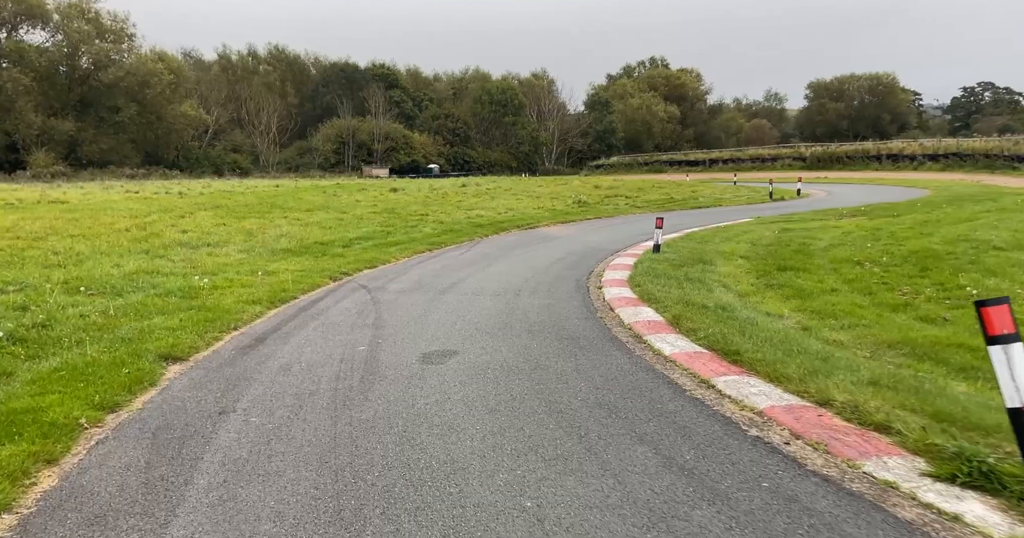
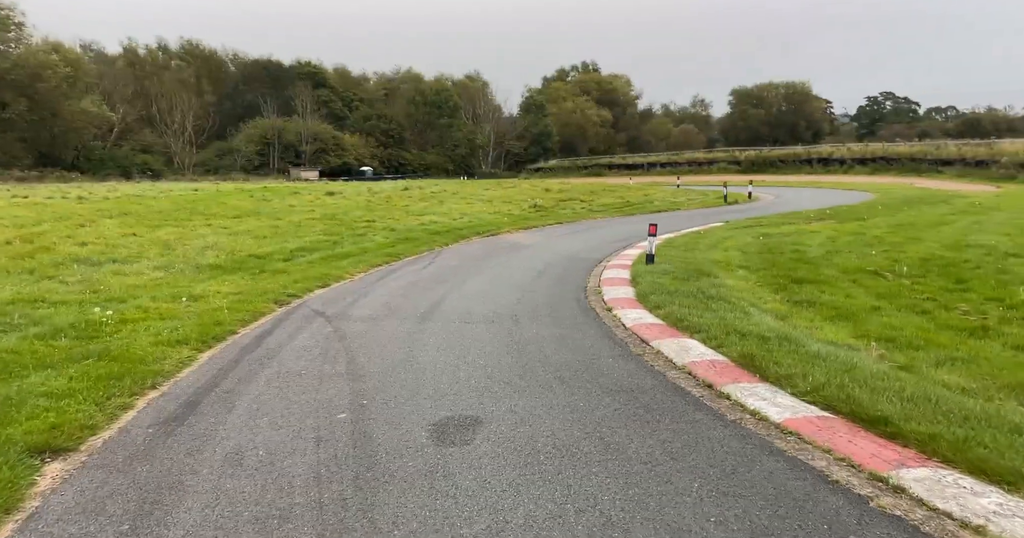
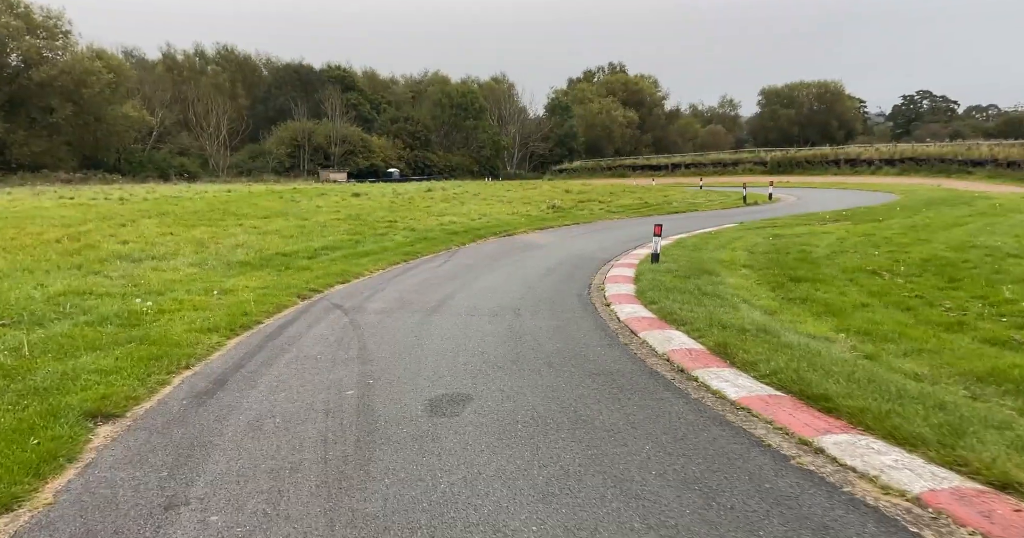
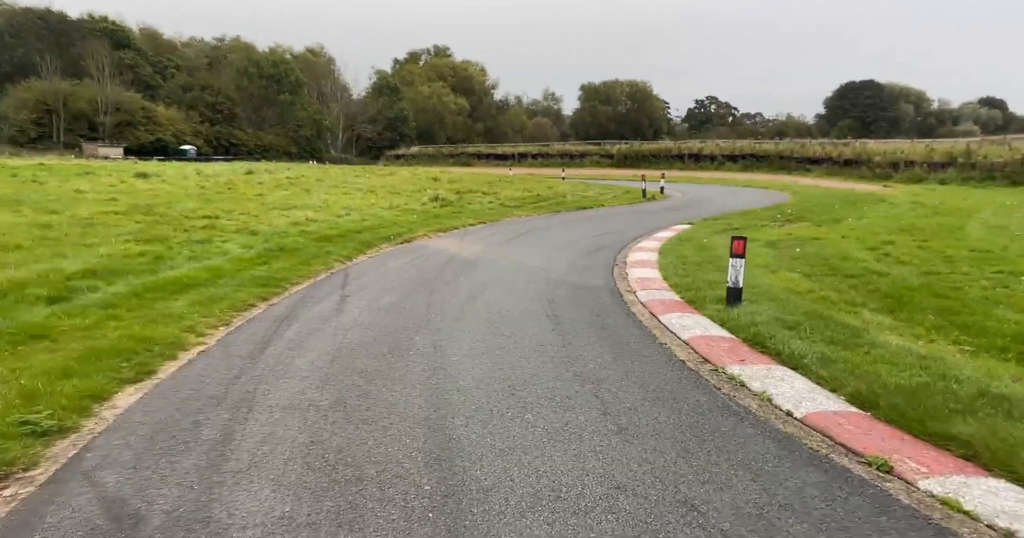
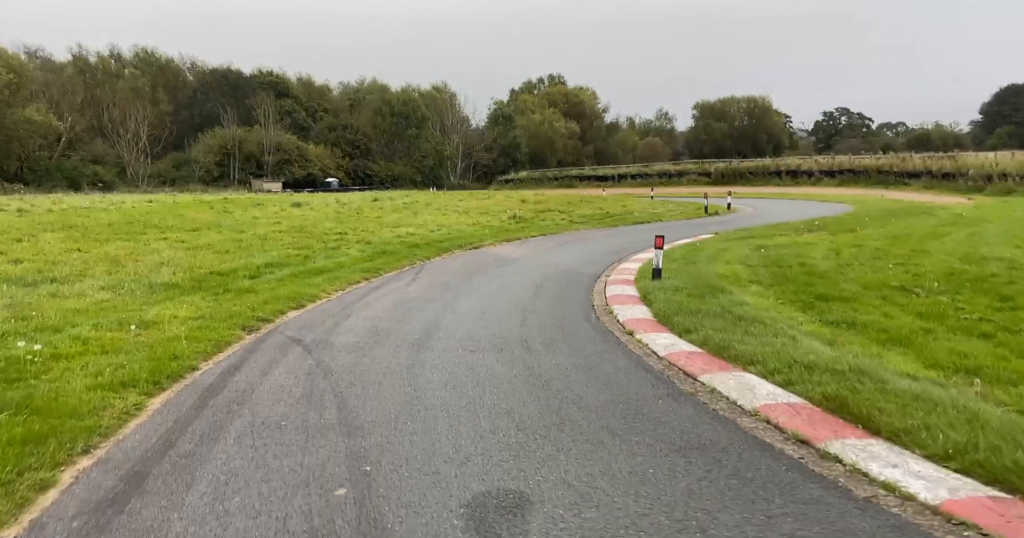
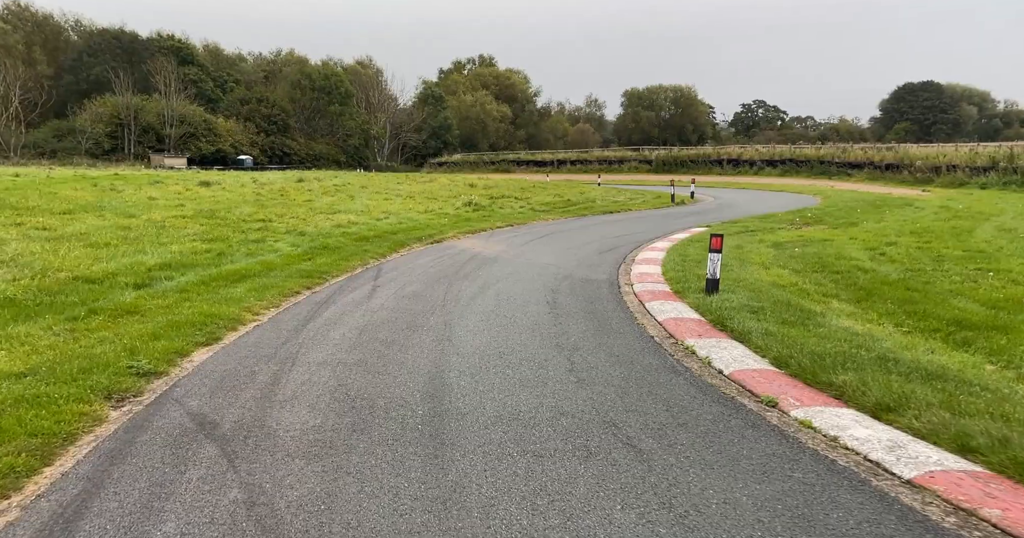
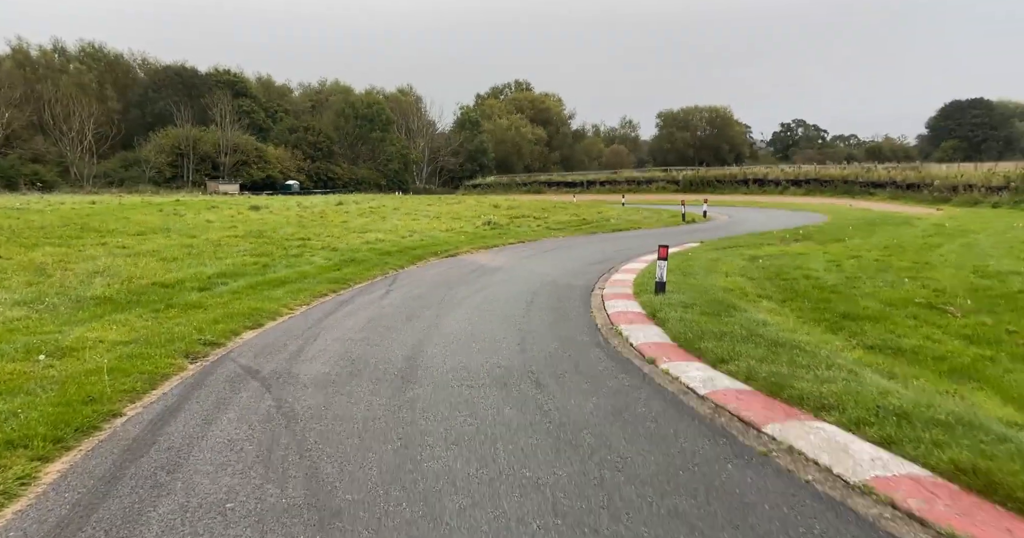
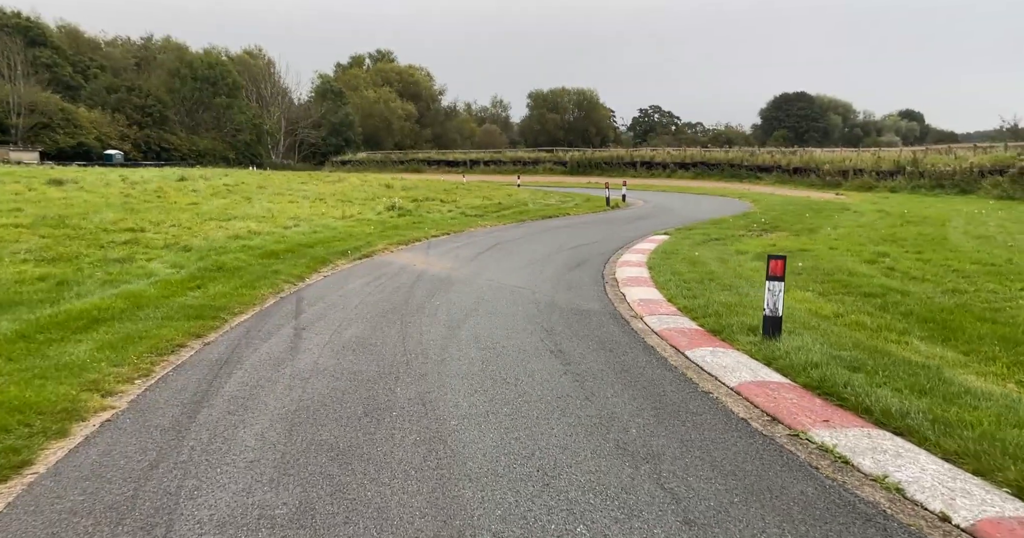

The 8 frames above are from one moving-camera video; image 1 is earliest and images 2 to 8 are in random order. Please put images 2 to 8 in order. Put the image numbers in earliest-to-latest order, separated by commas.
3, 2, 5, 7, 6, 4, 8
